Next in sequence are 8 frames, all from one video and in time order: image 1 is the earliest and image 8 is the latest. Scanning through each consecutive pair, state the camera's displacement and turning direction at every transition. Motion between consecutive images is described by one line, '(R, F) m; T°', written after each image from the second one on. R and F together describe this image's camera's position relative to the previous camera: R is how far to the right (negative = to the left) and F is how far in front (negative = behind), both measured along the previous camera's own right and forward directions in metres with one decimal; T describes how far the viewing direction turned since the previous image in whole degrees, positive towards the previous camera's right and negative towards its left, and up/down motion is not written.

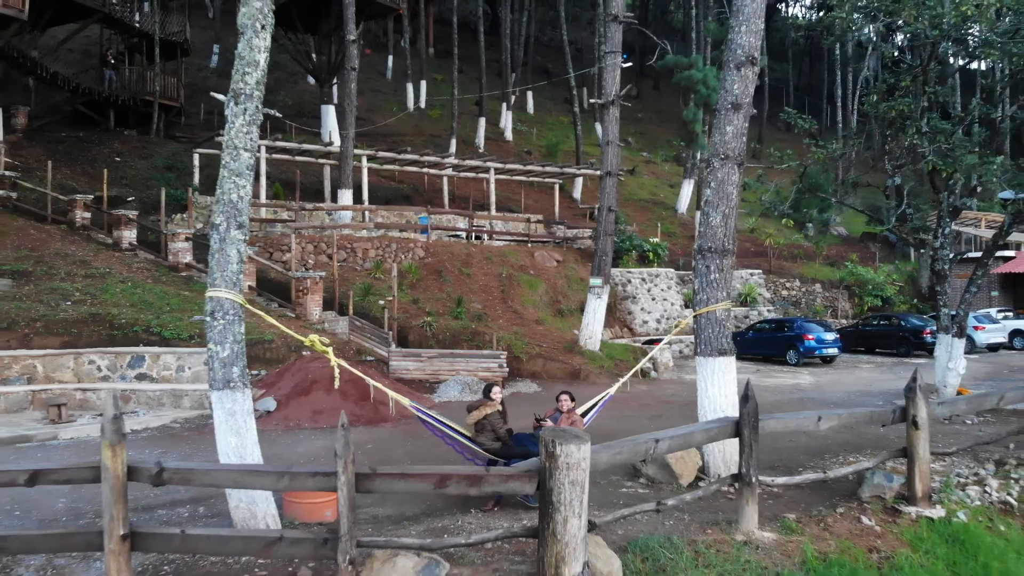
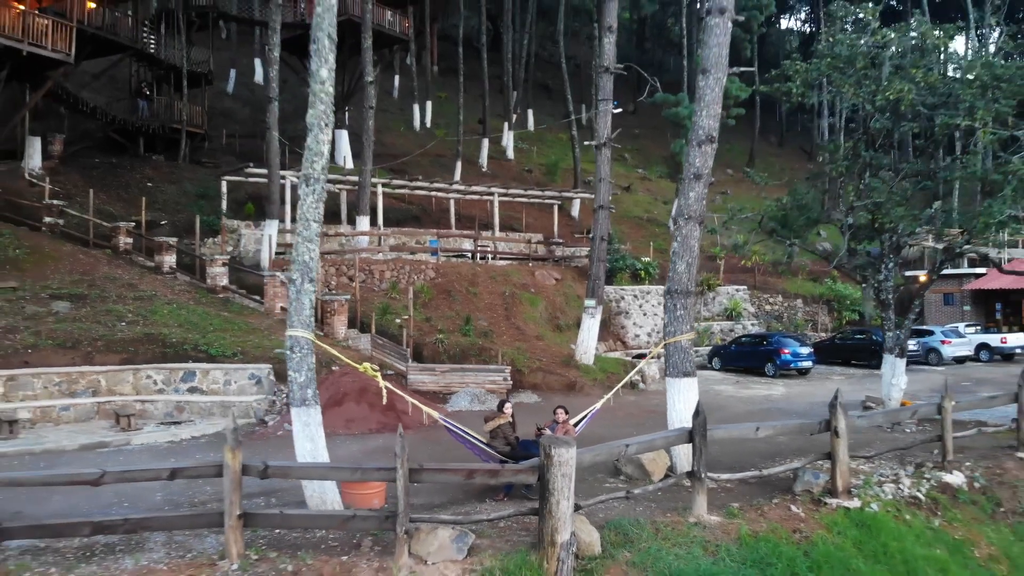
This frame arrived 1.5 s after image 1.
(-0.1, -1.5) m; 0°
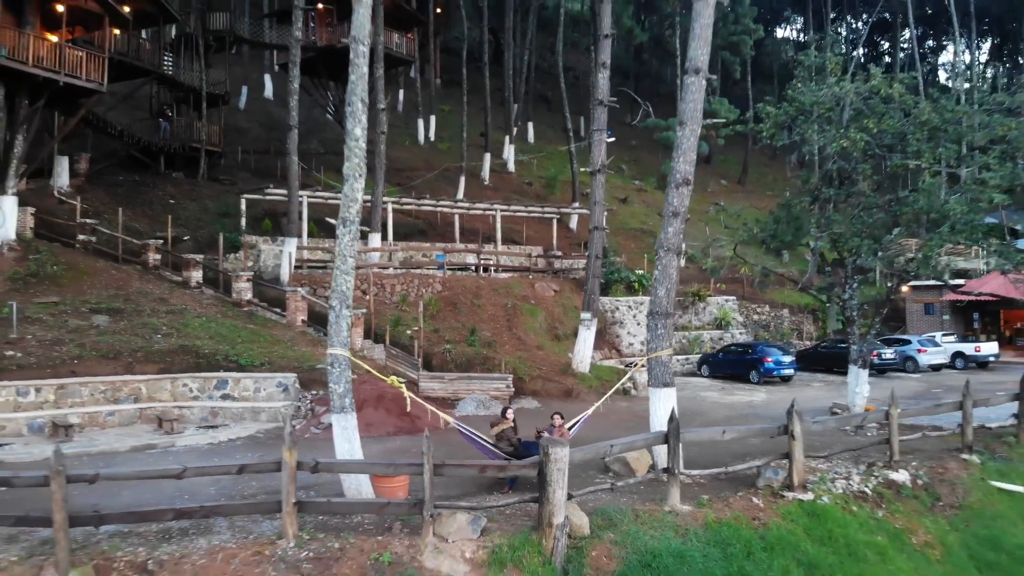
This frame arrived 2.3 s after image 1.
(0.0, -1.2) m; 0°
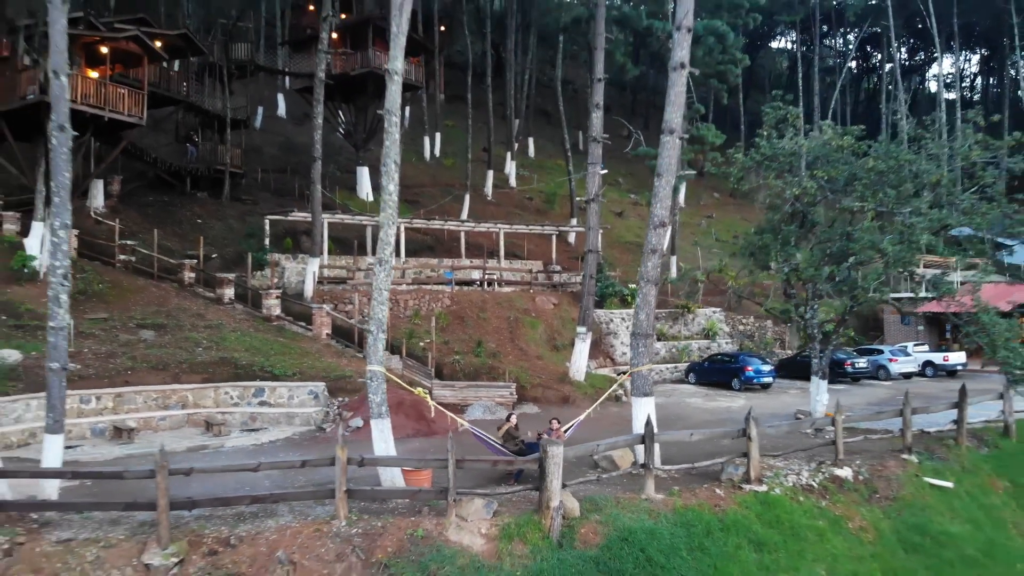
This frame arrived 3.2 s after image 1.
(-0.1, -1.7) m; 0°
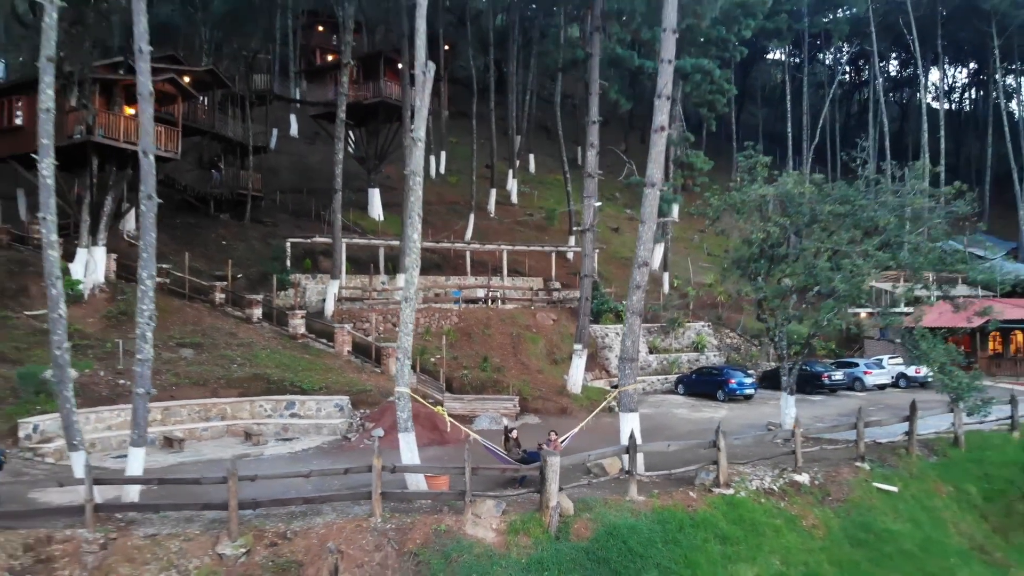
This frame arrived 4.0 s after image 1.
(-0.1, -1.7) m; 0°
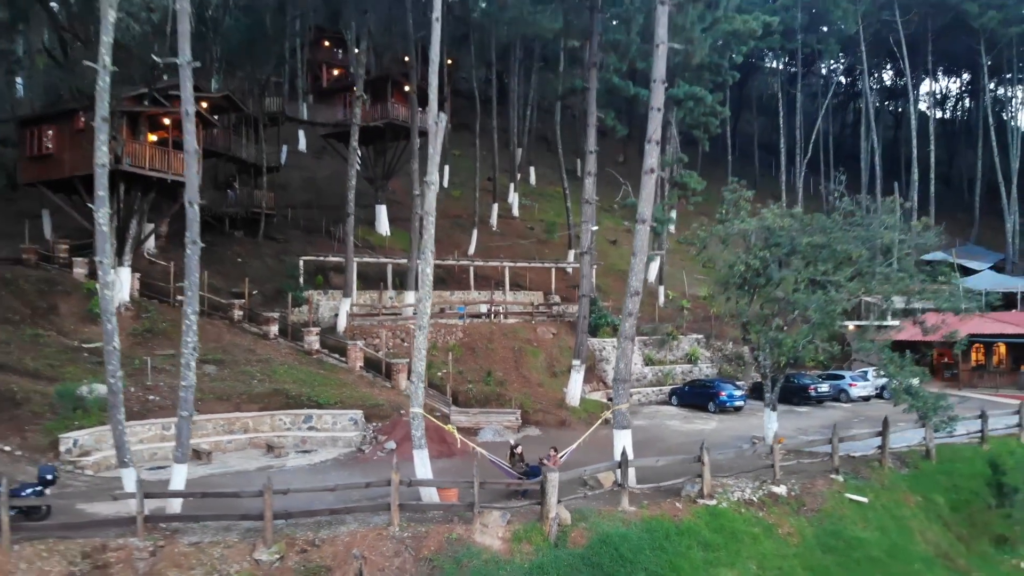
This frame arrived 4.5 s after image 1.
(-0.1, -1.2) m; 0°
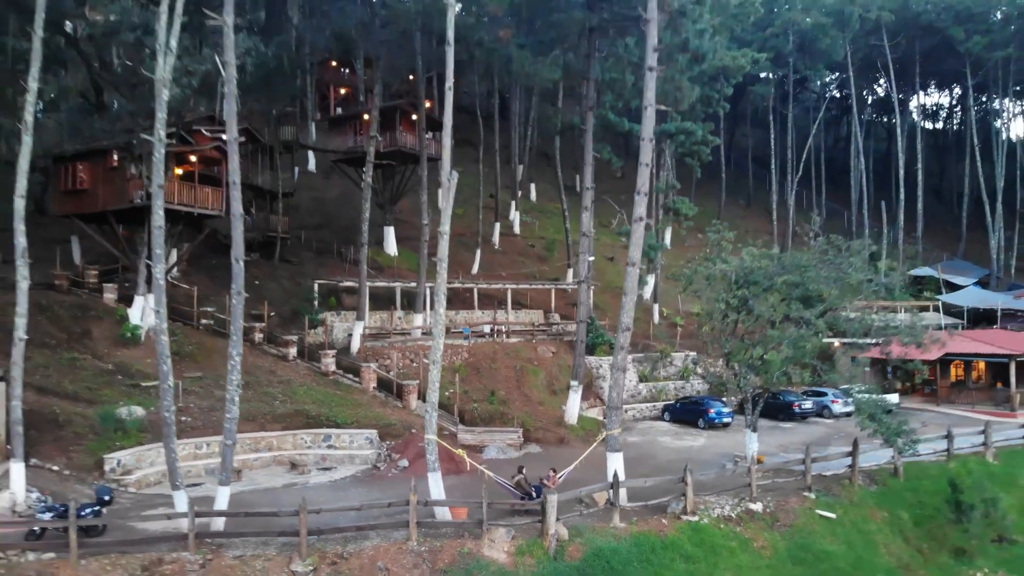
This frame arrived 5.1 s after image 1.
(-0.1, -1.5) m; 0°
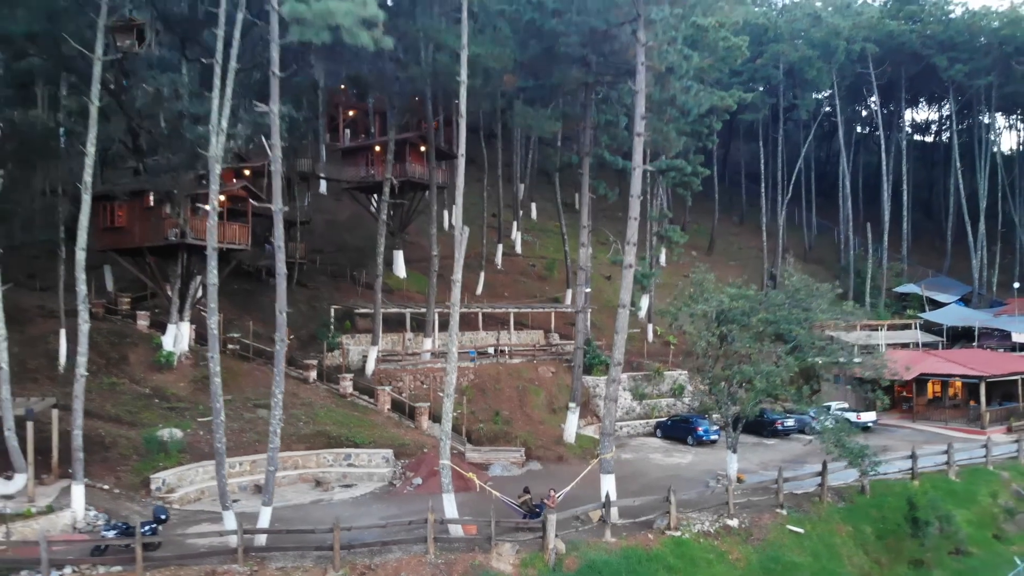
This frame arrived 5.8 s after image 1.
(-0.1, -1.9) m; 0°
